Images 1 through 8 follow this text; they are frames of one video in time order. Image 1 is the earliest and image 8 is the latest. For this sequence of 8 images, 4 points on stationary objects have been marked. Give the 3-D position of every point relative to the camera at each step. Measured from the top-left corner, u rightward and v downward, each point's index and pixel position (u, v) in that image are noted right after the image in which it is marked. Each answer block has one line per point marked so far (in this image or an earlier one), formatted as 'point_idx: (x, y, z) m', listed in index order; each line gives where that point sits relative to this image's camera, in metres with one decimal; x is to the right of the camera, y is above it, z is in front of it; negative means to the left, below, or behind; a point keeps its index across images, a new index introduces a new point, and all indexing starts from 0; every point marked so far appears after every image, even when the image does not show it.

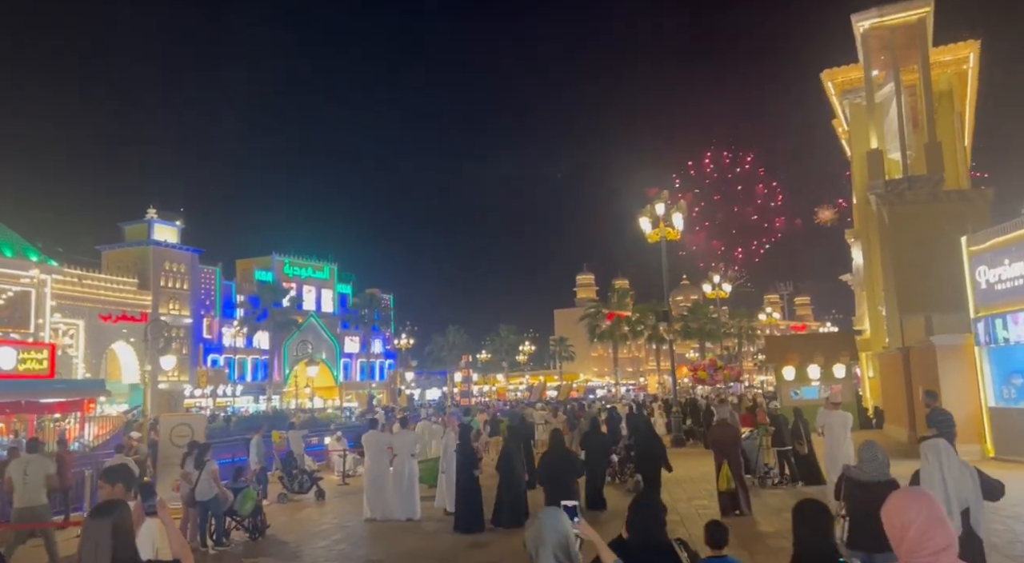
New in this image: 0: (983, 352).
0: (+10.3, -1.6, +15.1) m
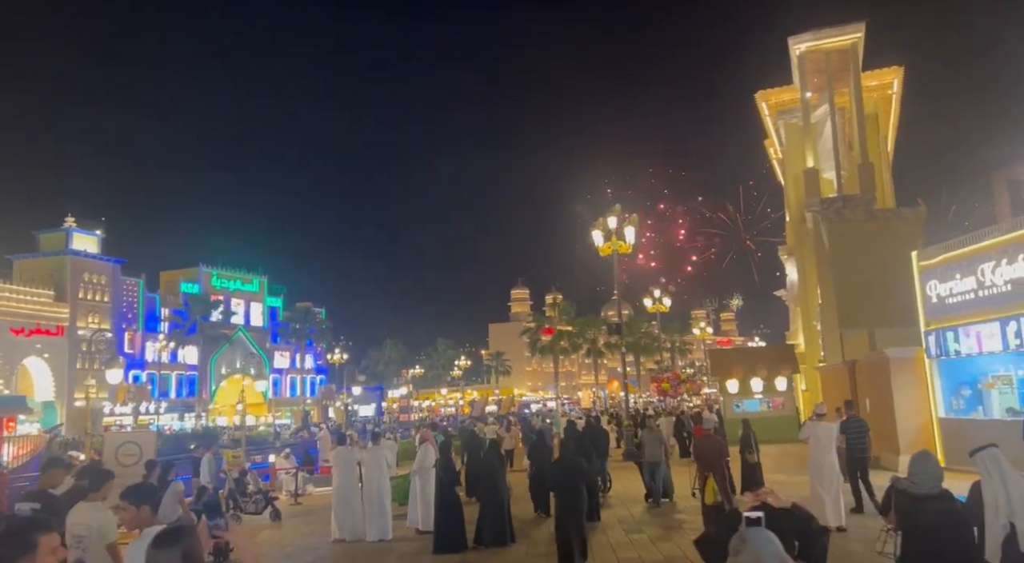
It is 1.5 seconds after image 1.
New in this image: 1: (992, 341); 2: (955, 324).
0: (+9.5, -1.9, +15.5) m
1: (+9.3, -1.2, +13.5) m
2: (+9.4, -0.9, +14.7) m
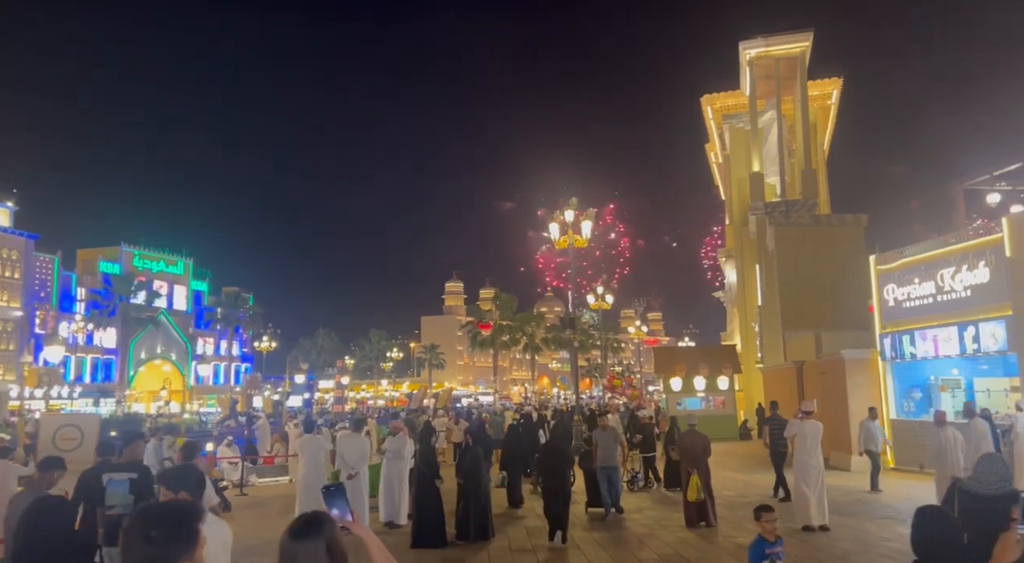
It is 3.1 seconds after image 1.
0: (+8.6, -2.0, +15.9) m
1: (+8.7, -1.3, +13.8) m
2: (+8.6, -1.0, +15.0) m
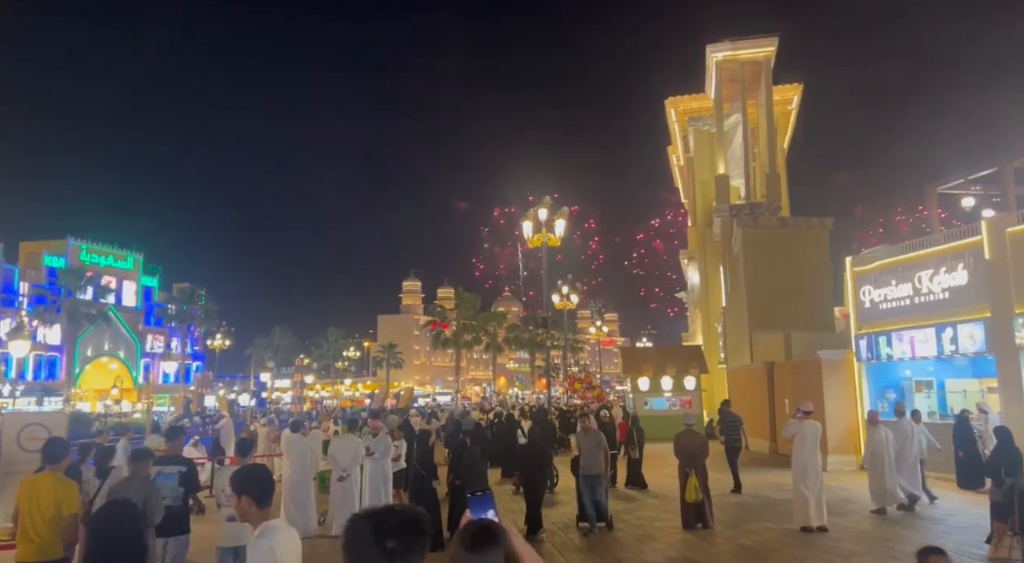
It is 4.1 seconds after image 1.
0: (+8.1, -2.0, +16.1) m
1: (+8.4, -1.3, +14.1) m
2: (+8.2, -1.0, +15.3) m
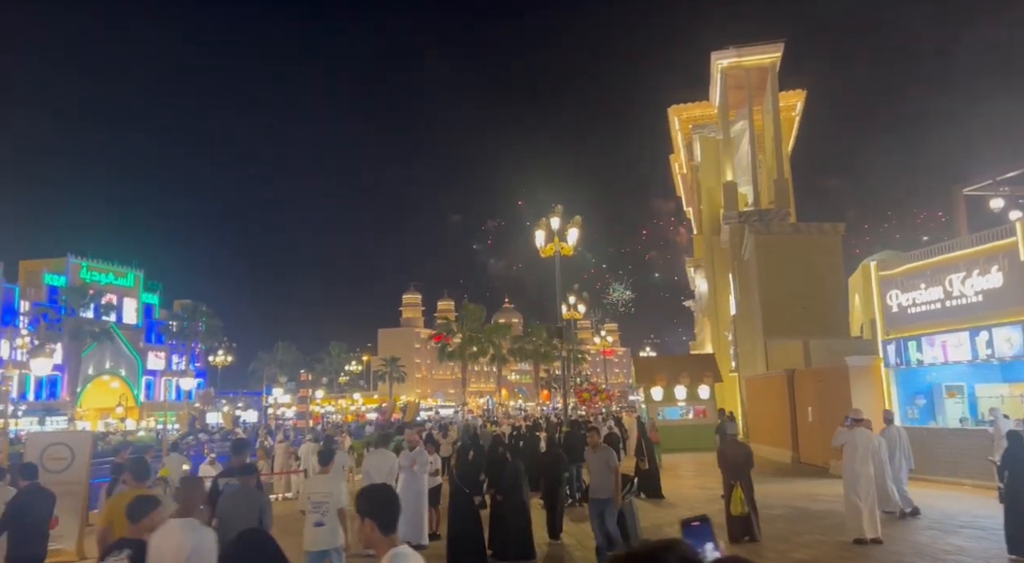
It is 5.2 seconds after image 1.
0: (+8.6, -2.1, +15.9) m
1: (+8.9, -1.4, +13.8) m
2: (+8.7, -1.1, +15.0) m
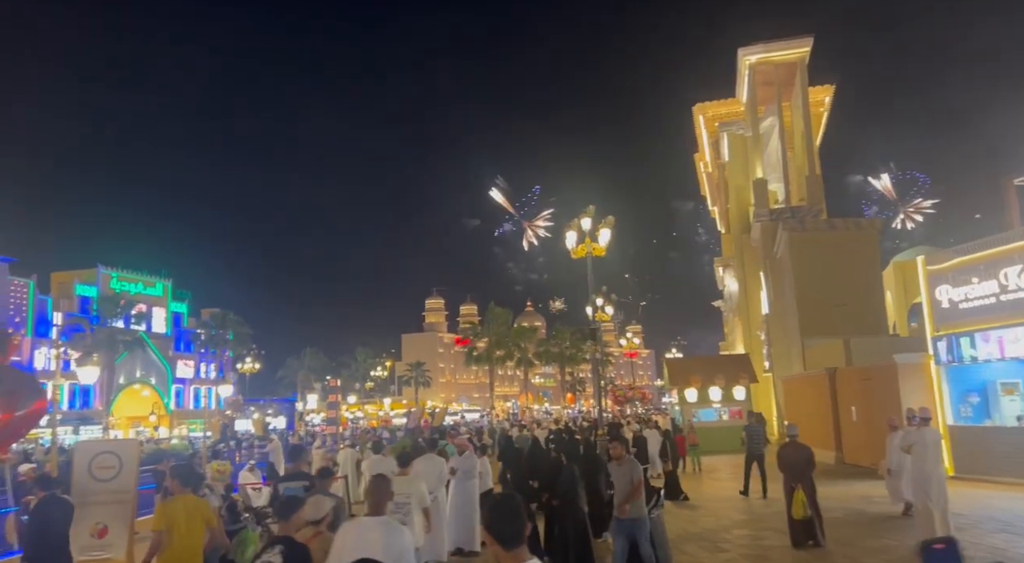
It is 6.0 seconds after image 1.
0: (+9.5, -2.0, +15.4) m
1: (+9.7, -1.3, +13.3) m
2: (+9.6, -1.0, +14.5) m
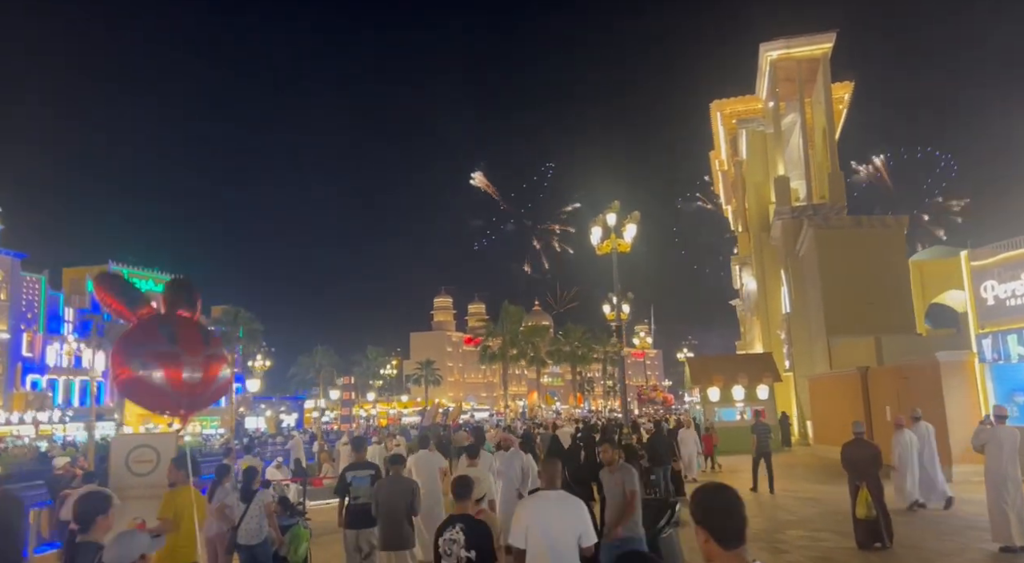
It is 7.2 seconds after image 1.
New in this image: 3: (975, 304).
0: (+10.2, -1.9, +15.0) m
1: (+10.4, -1.2, +12.9) m
2: (+10.3, -0.9, +14.1) m
3: (+10.2, -0.5, +15.3) m
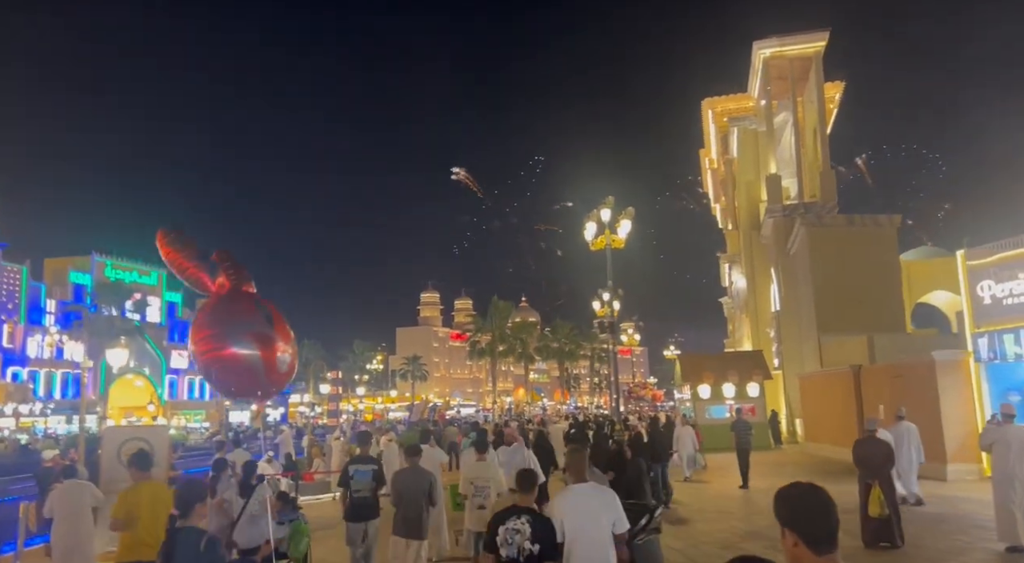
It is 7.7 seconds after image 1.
0: (+10.2, -1.9, +15.0) m
1: (+10.3, -1.2, +12.9) m
2: (+10.2, -0.9, +14.1) m
3: (+10.1, -0.5, +15.3) m
